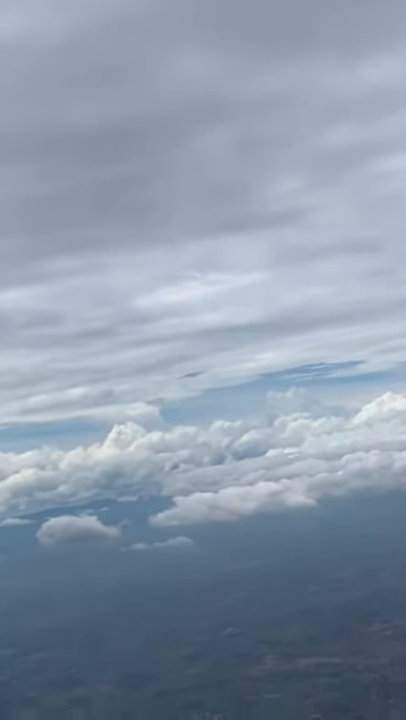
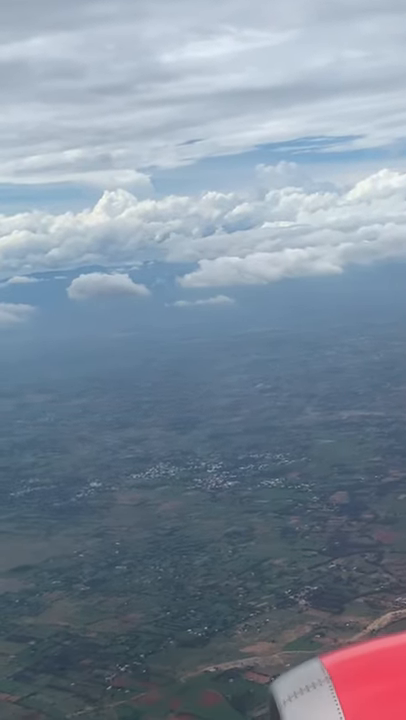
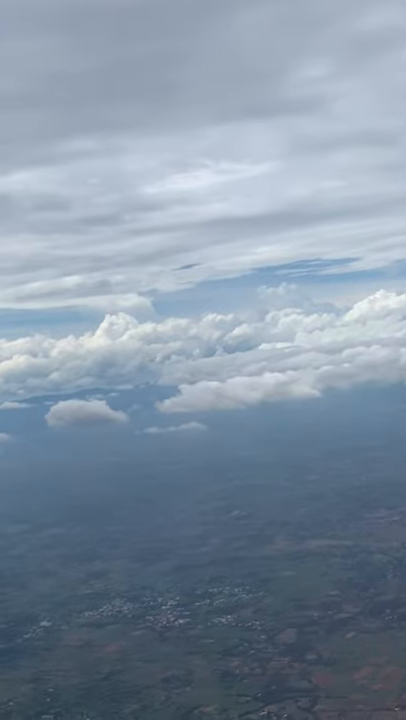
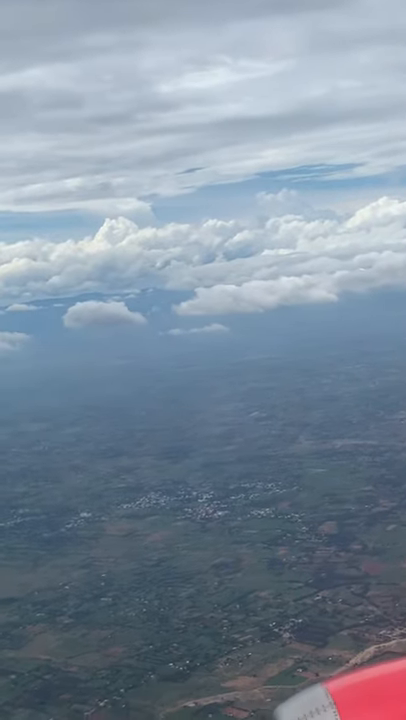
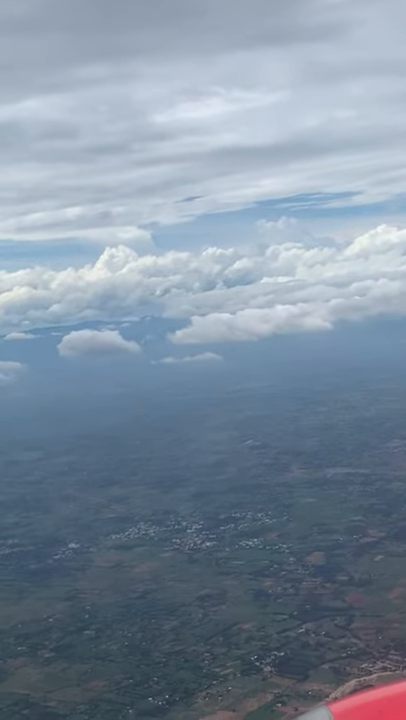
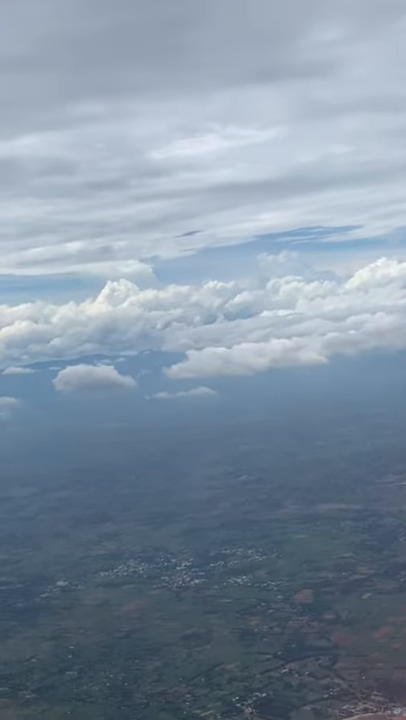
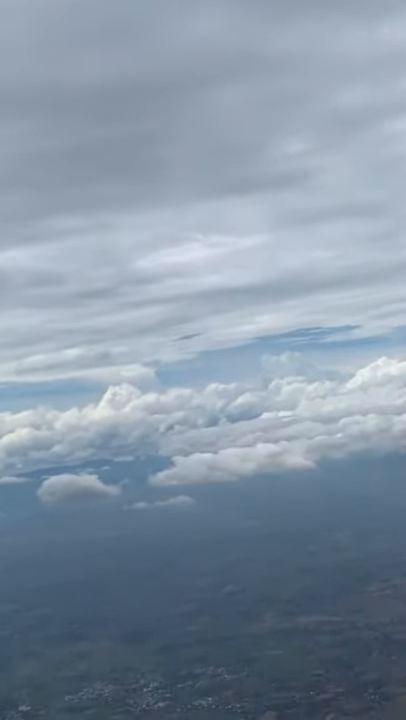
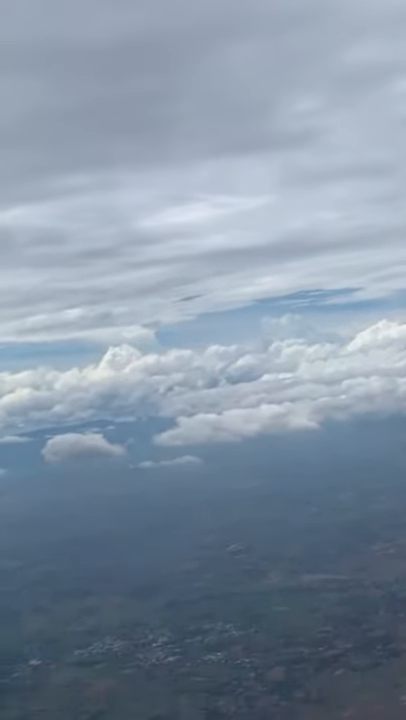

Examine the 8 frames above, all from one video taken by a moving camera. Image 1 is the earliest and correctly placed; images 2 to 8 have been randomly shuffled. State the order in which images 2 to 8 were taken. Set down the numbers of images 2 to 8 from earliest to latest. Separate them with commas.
7, 8, 3, 6, 5, 4, 2
